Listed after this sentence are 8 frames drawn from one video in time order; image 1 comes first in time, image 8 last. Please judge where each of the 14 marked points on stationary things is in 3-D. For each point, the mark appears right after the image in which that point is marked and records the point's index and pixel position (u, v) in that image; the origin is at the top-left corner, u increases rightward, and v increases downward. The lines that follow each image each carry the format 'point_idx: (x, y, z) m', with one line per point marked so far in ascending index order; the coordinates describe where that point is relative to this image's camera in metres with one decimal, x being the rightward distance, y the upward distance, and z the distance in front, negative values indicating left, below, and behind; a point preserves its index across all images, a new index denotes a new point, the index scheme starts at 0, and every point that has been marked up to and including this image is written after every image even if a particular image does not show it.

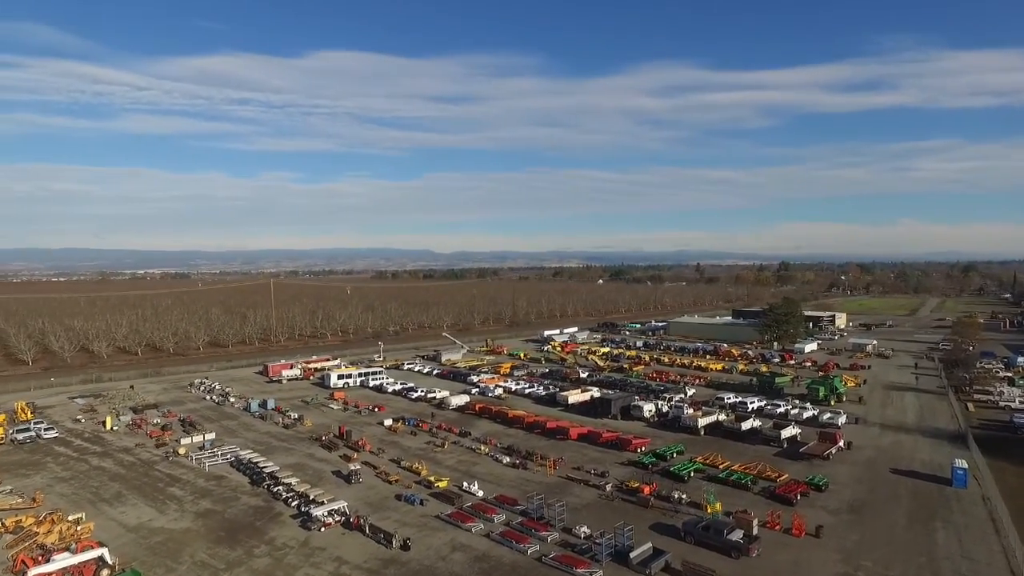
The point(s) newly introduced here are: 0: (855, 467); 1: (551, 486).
0: (+7.6, -4.0, +13.0) m
1: (+0.8, -4.1, +12.3) m
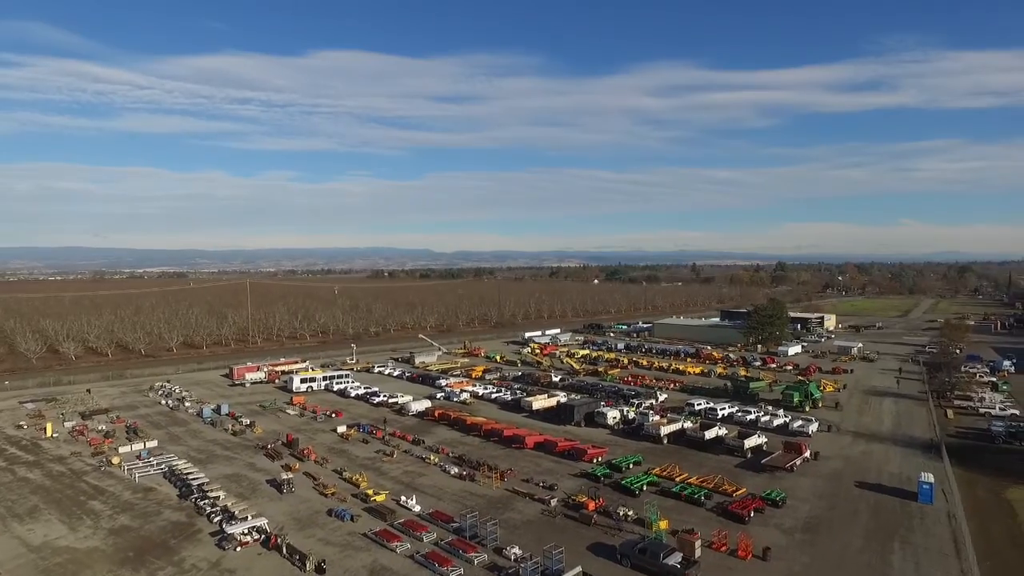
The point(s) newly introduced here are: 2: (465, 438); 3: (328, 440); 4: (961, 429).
0: (+6.4, -4.0, +12.3) m
1: (-0.4, -4.2, +11.6) m
2: (-1.3, -4.0, +15.8) m
3: (-4.9, -4.1, +15.9) m
4: (+12.6, -4.0, +16.5) m
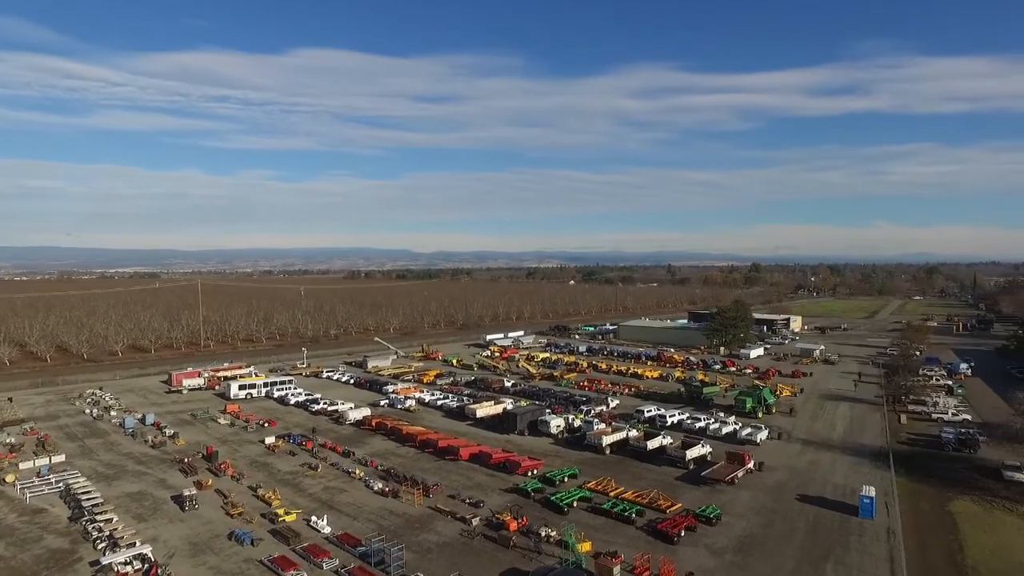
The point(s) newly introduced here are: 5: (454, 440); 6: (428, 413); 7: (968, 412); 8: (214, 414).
0: (+4.9, -4.1, +11.8) m
1: (-1.8, -4.3, +10.8) m
2: (-2.9, -4.1, +15.0) m
3: (-6.5, -4.2, +15.0) m
4: (+10.9, -4.1, +16.1) m
5: (-1.5, -3.8, +14.8) m
6: (-2.7, -4.0, +18.7) m
7: (+14.4, -3.9, +18.7) m
8: (-9.4, -4.0, +18.7) m
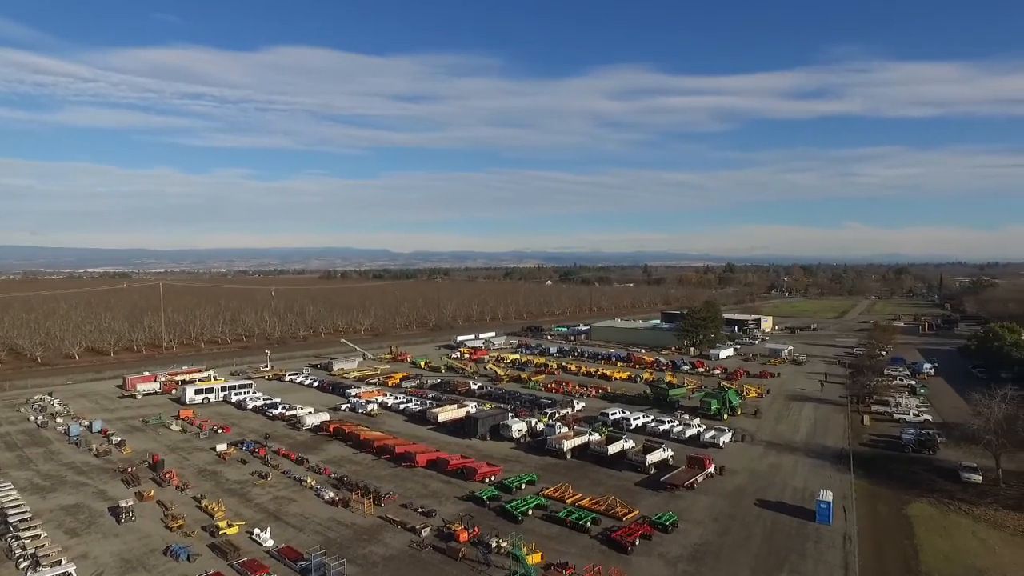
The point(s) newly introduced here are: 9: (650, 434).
0: (+4.0, -4.1, +11.6) m
1: (-2.7, -4.3, +10.4) m
2: (-3.9, -4.1, +14.5) m
3: (-7.5, -4.2, +14.4) m
4: (+9.9, -4.1, +16.2) m
5: (-2.4, -3.9, +14.4) m
6: (-3.8, -4.0, +18.2) m
7: (+13.3, -4.0, +18.8) m
8: (-10.5, -4.0, +18.0) m
9: (+3.8, -4.0, +16.1) m
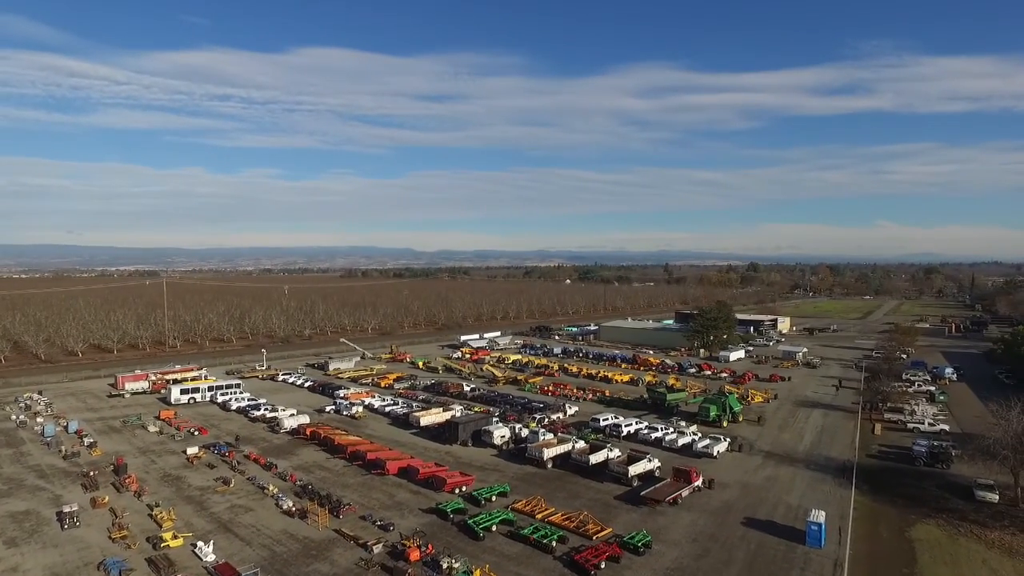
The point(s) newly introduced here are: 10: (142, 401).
0: (+3.4, -4.1, +10.7) m
1: (-3.3, -4.3, +9.7) m
2: (-4.4, -4.1, +13.9) m
3: (-8.0, -4.2, +13.9) m
4: (+9.5, -4.1, +15.0) m
5: (-3.0, -3.8, +13.7) m
6: (-4.1, -3.9, +17.6) m
7: (+13.0, -4.0, +17.6) m
8: (-10.9, -3.9, +17.6) m
9: (+3.3, -4.0, +15.2) m
10: (-12.5, -3.8, +20.0) m
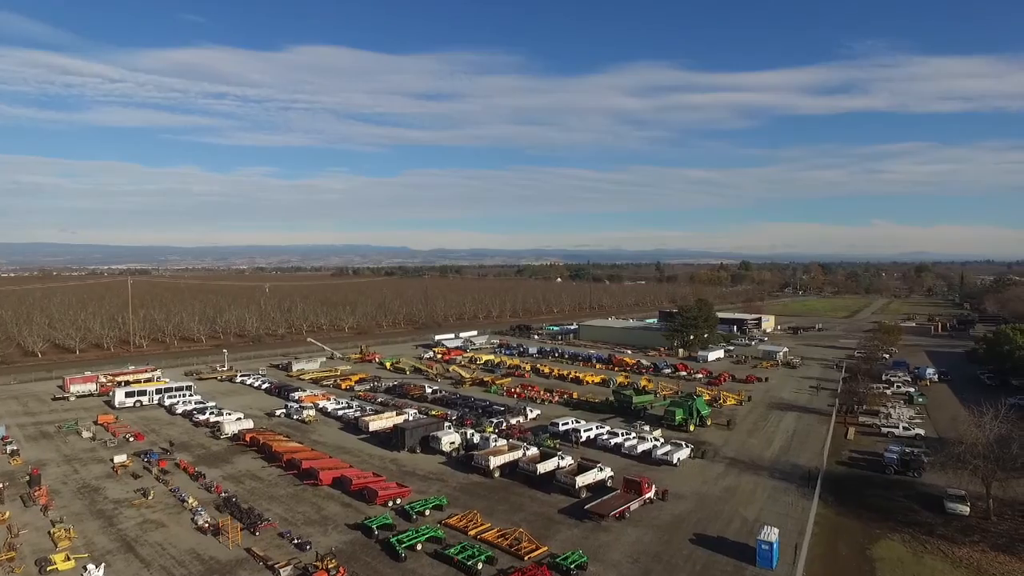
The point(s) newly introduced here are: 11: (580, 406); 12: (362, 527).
0: (+2.3, -4.1, +9.9) m
1: (-4.5, -4.2, +8.8) m
2: (-5.5, -4.0, +13.0) m
3: (-9.2, -4.1, +13.0) m
4: (+8.3, -4.0, +14.3) m
5: (-4.1, -3.8, +12.8) m
6: (-5.3, -3.9, +16.7) m
7: (+11.7, -3.9, +16.8) m
8: (-12.1, -3.9, +16.7) m
9: (+2.1, -3.9, +14.4) m
10: (-13.8, -3.7, +19.1) m
11: (+2.2, -3.7, +18.7) m
12: (-2.6, -4.1, +10.1) m
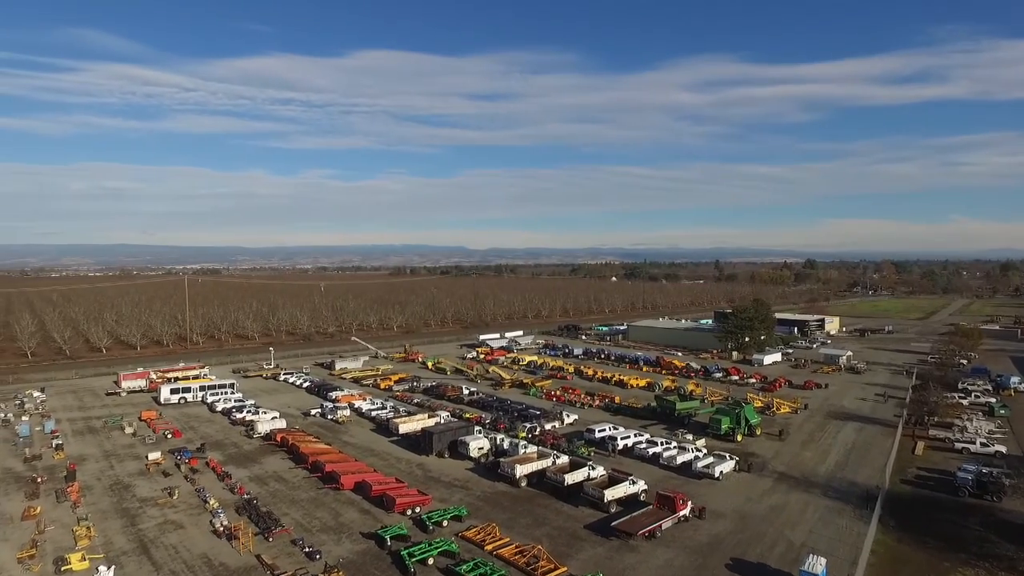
0: (+2.6, -4.1, +9.0) m
1: (-4.2, -4.2, +8.6) m
2: (-4.9, -4.0, +12.9) m
3: (-8.6, -4.1, +13.2) m
4: (+9.0, -4.0, +12.9) m
5: (-3.5, -3.8, +12.6) m
6: (-4.4, -3.9, +16.6) m
7: (+12.6, -3.9, +15.1) m
8: (-11.1, -3.8, +17.2) m
9: (+2.9, -3.9, +13.5) m
10: (-12.5, -3.7, +19.7) m
11: (+3.3, -3.7, +17.8) m
12: (-2.2, -4.1, +9.7) m
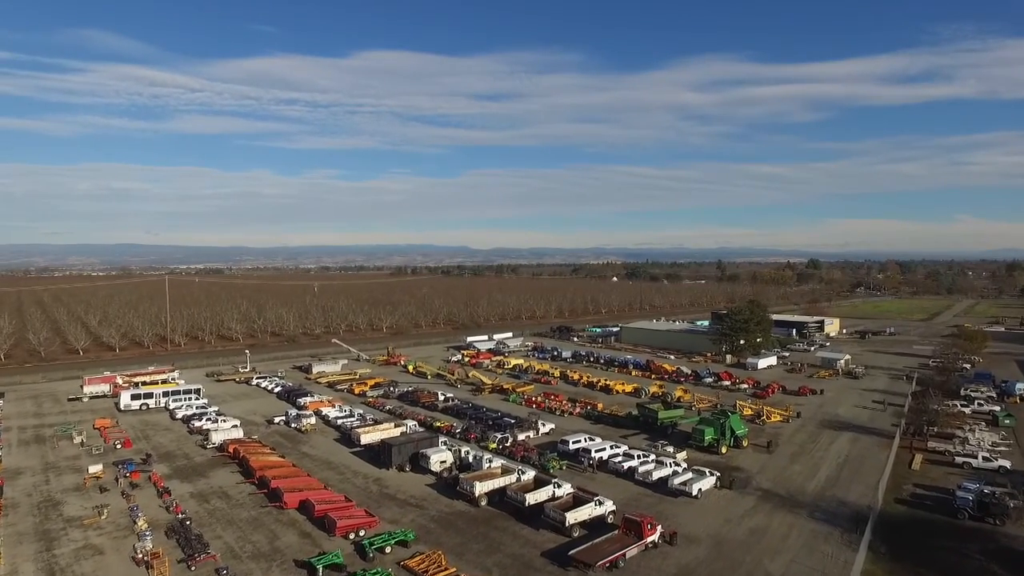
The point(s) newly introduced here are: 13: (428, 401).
0: (+1.8, -4.1, +8.1) m
1: (-5.0, -4.2, +7.7) m
2: (-5.7, -4.0, +12.0) m
3: (-9.3, -4.1, +12.3) m
4: (+8.2, -4.1, +11.9) m
5: (-4.3, -3.8, +11.7) m
6: (-5.1, -3.9, +15.6) m
7: (+11.9, -4.0, +14.1) m
8: (-11.9, -3.9, +16.3) m
9: (+2.1, -3.9, +12.6) m
10: (-13.3, -3.7, +18.8) m
11: (+2.6, -3.7, +16.9) m
12: (-3.0, -4.1, +8.8) m
13: (-2.7, -3.6, +18.8) m
